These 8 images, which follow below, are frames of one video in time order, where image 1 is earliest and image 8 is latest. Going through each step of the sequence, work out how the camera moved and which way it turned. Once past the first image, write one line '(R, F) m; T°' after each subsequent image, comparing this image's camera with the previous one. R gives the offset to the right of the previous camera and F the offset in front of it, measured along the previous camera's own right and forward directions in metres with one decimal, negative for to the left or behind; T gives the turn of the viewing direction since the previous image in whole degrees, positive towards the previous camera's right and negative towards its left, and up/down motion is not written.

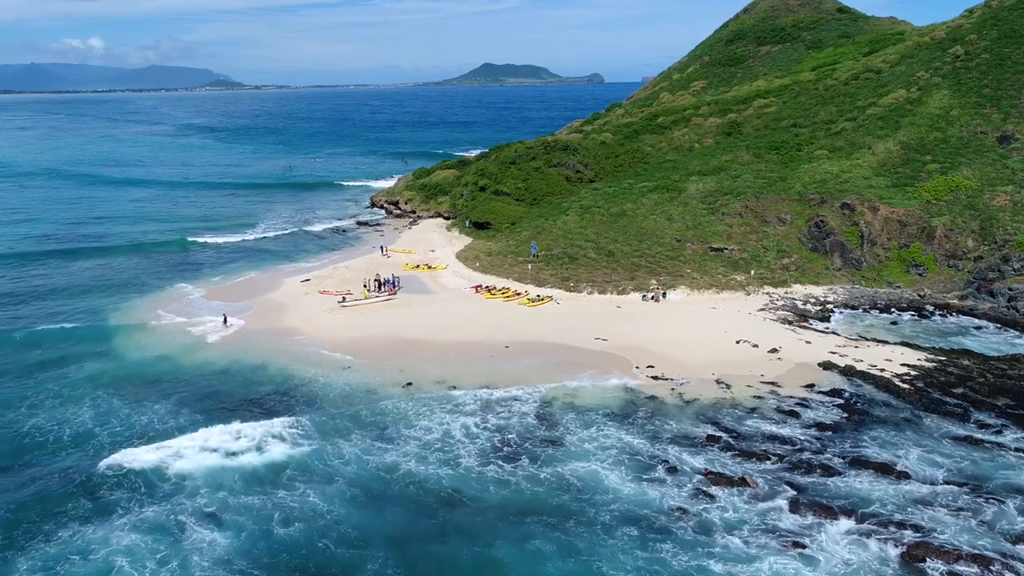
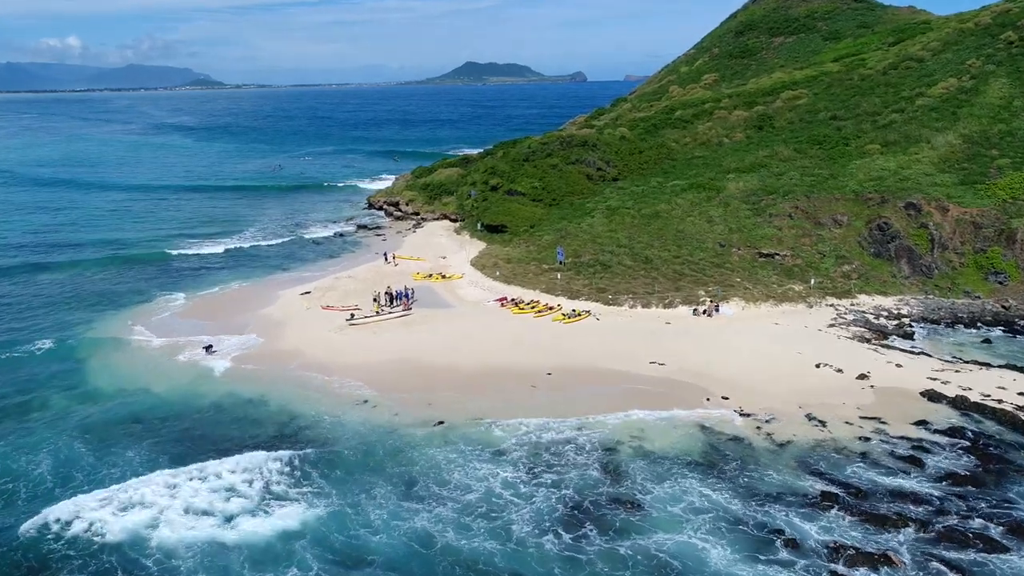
(-2.3, +5.2) m; +1°
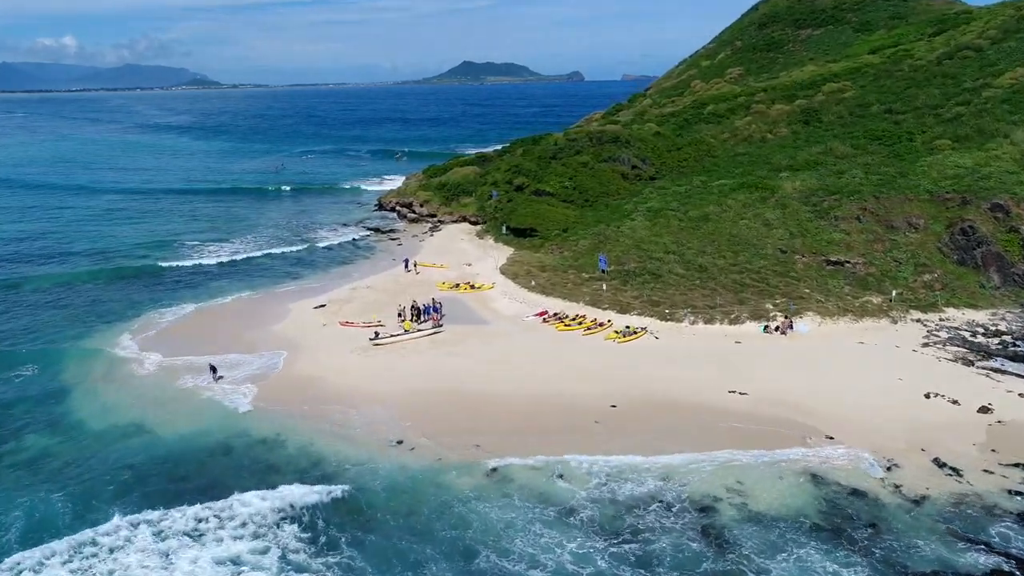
(-2.0, +4.4) m; 0°
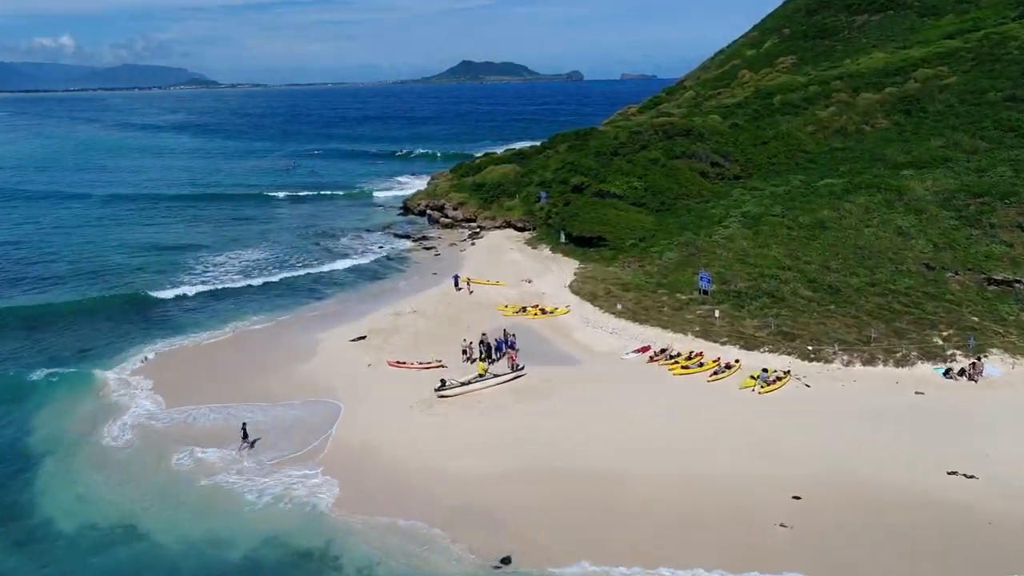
(-3.4, +7.4) m; 0°
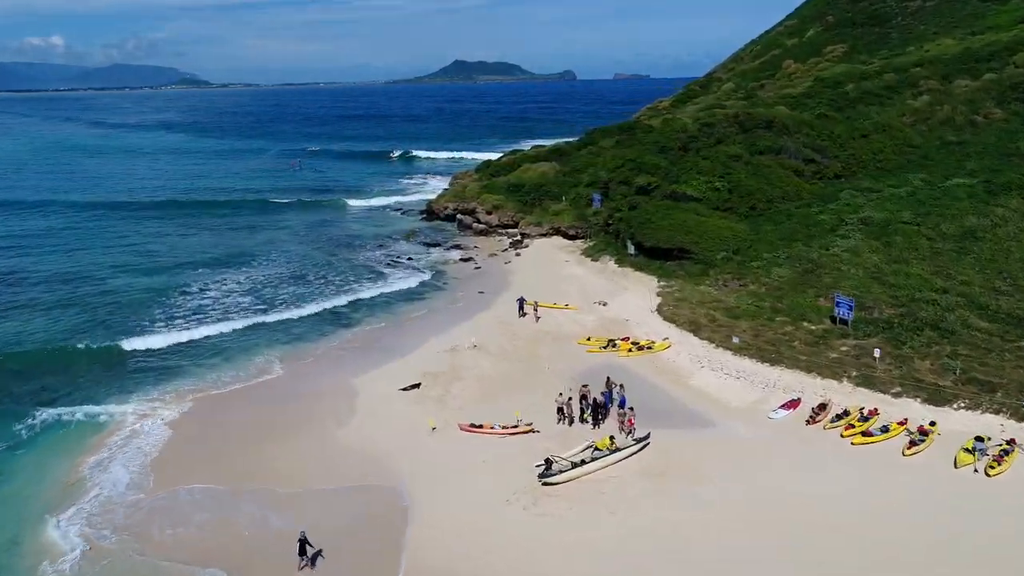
(-3.1, +6.7) m; 0°
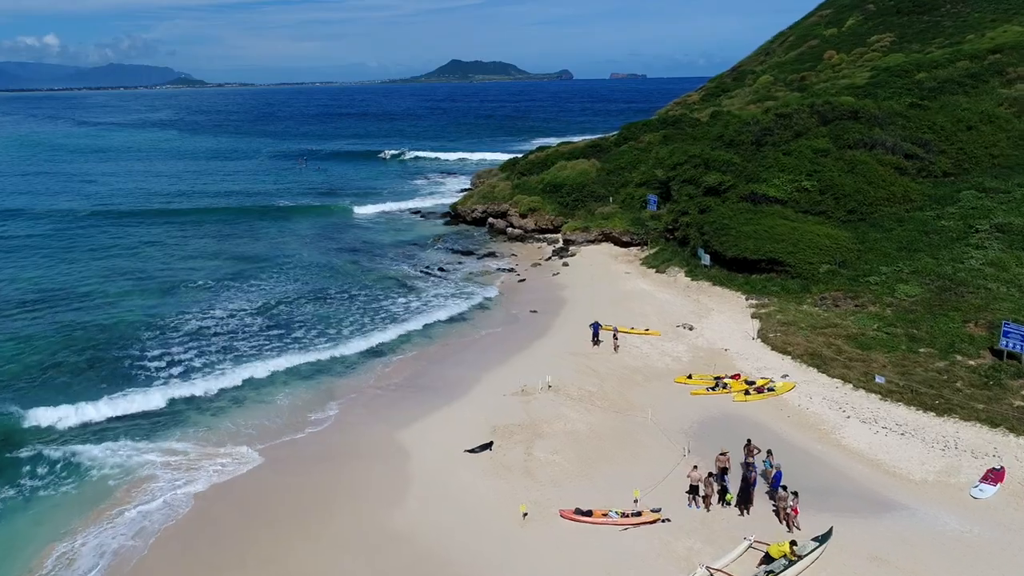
(-2.3, +5.1) m; 0°
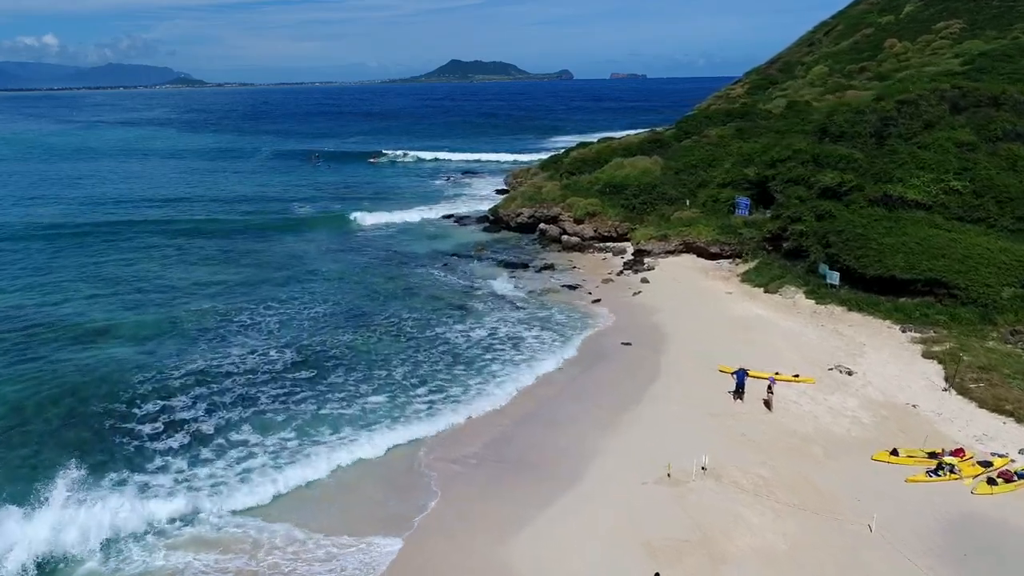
(-2.6, +5.8) m; 0°
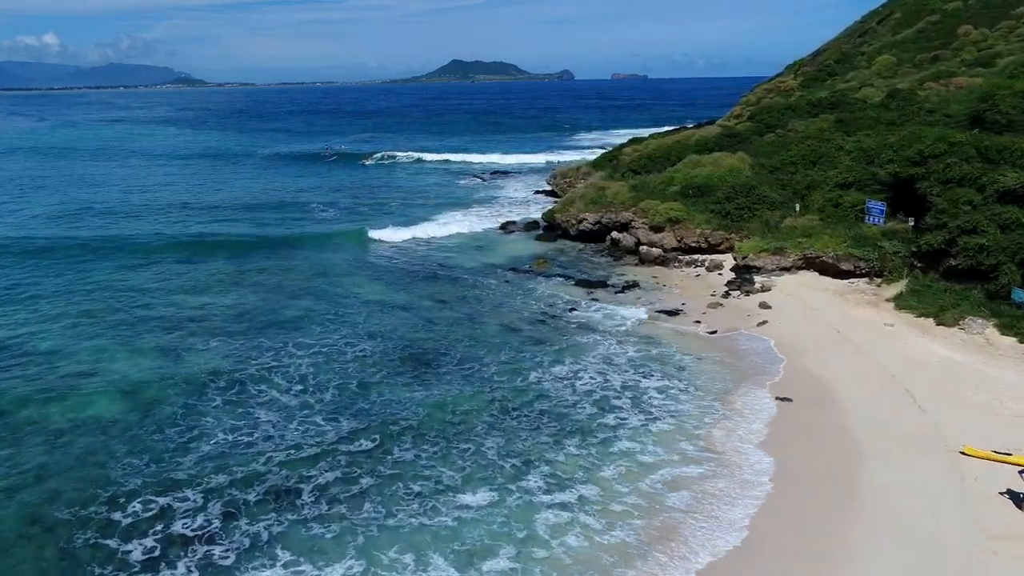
(-2.7, +5.8) m; 0°
